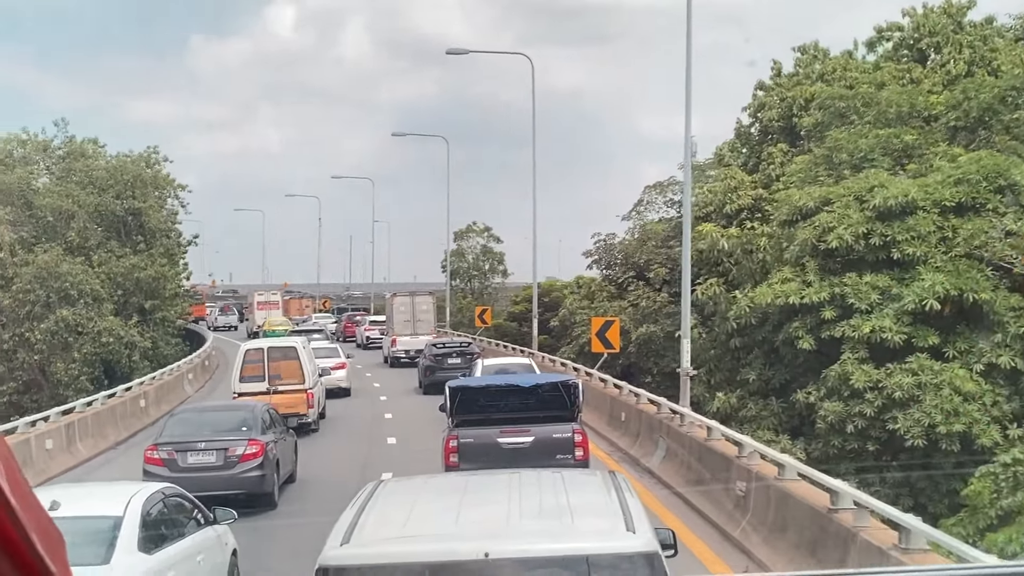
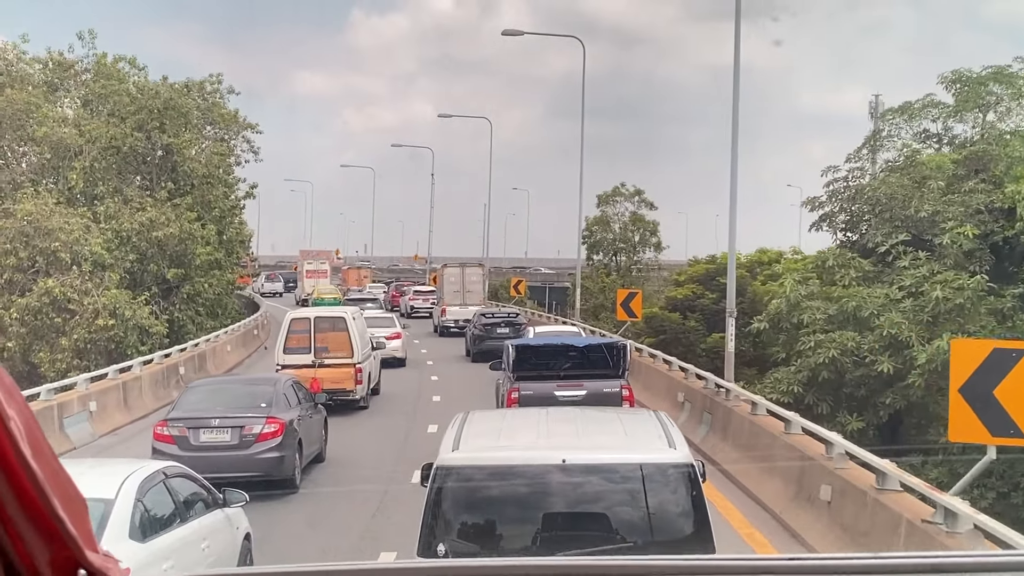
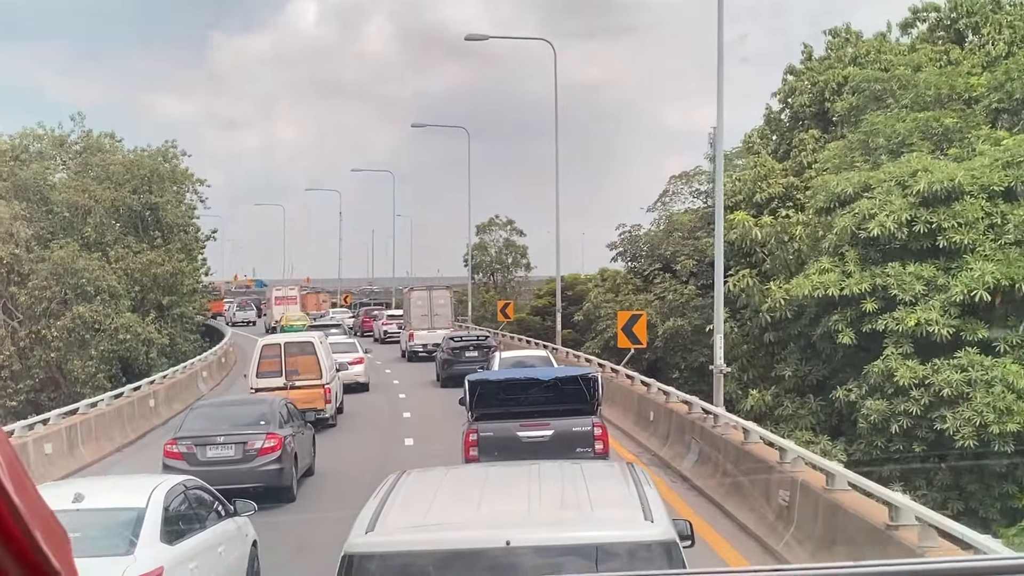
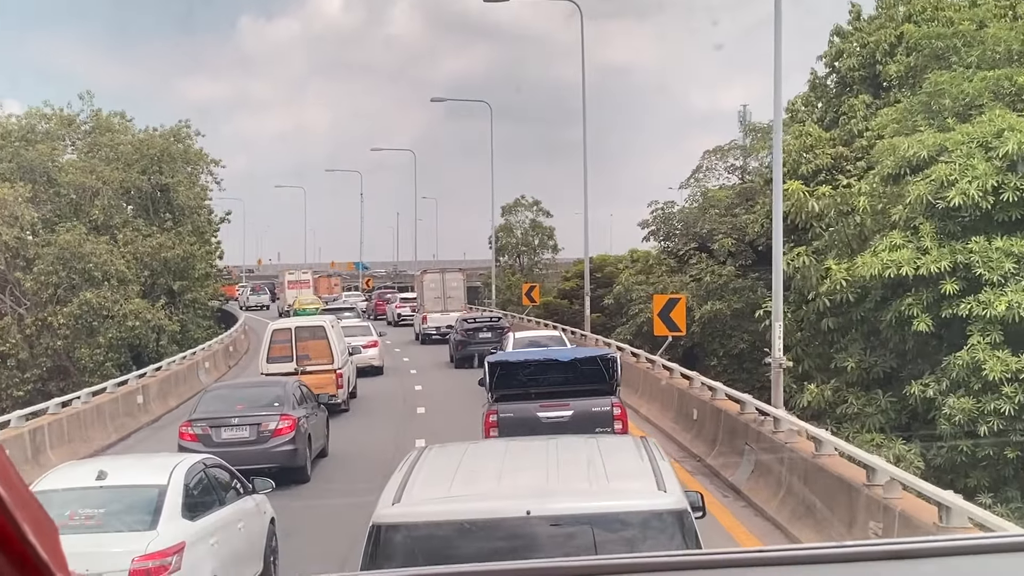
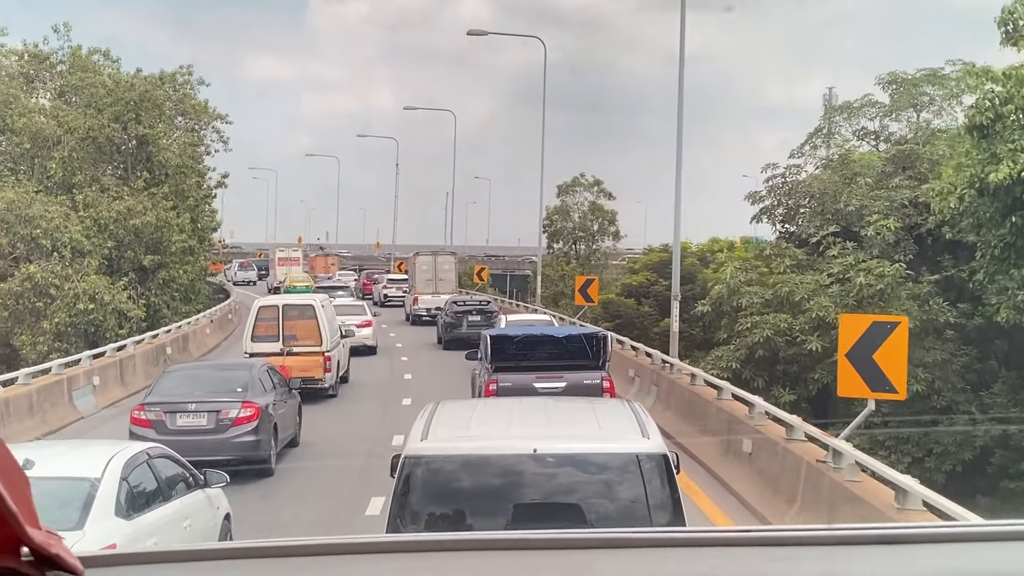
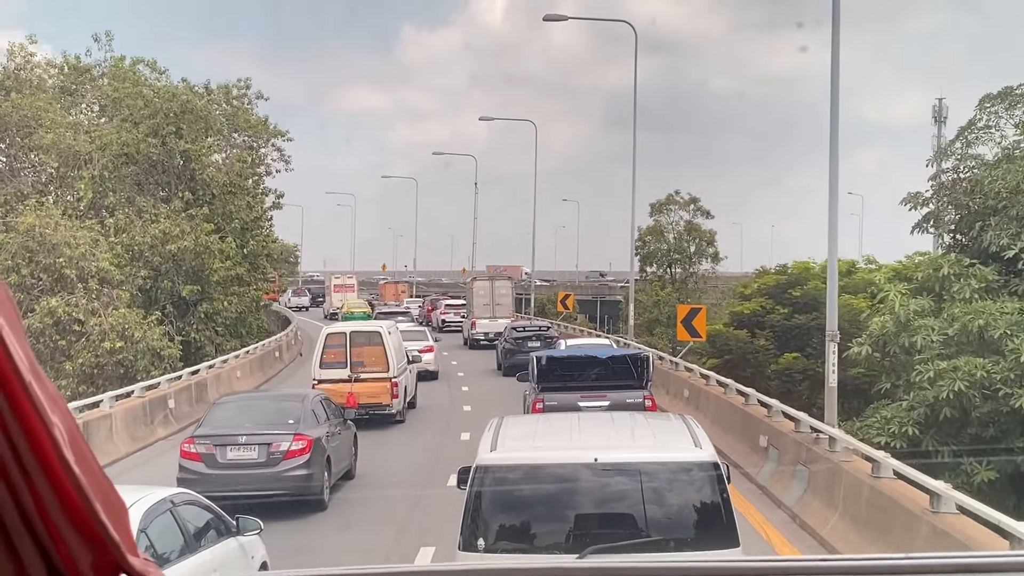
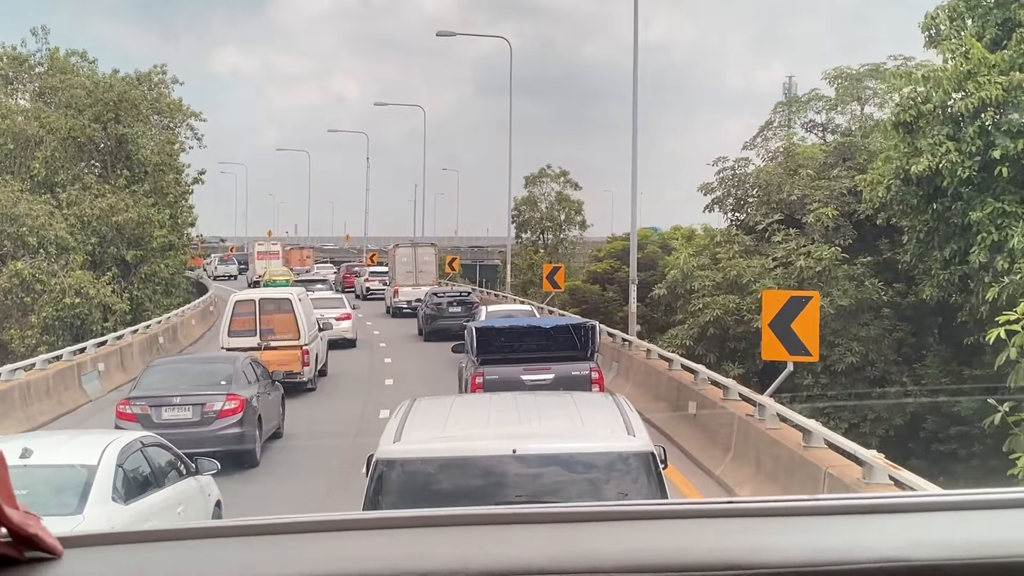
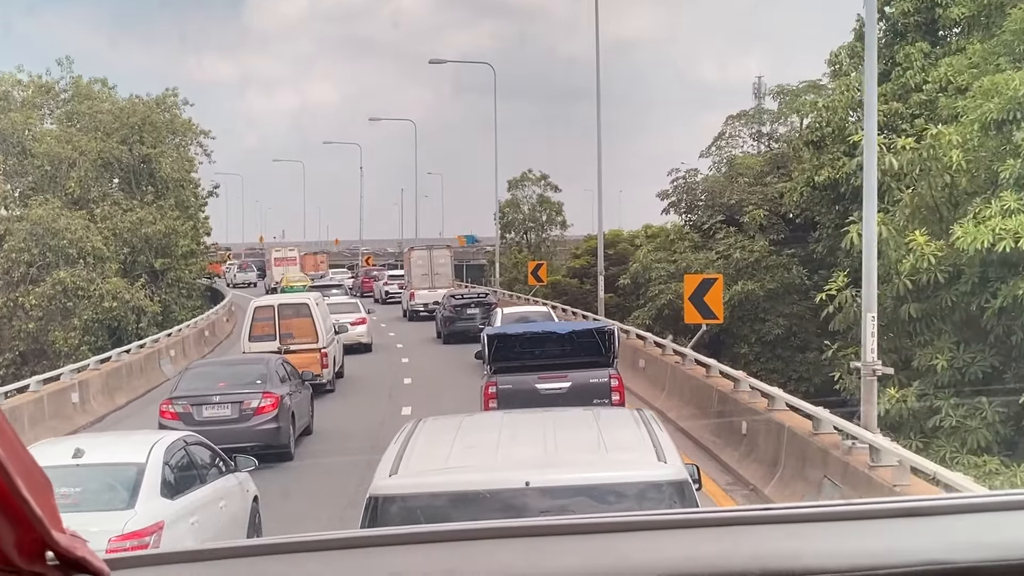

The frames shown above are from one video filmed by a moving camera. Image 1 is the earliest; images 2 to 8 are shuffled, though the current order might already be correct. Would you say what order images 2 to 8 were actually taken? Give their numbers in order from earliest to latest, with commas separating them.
3, 4, 8, 7, 5, 2, 6
